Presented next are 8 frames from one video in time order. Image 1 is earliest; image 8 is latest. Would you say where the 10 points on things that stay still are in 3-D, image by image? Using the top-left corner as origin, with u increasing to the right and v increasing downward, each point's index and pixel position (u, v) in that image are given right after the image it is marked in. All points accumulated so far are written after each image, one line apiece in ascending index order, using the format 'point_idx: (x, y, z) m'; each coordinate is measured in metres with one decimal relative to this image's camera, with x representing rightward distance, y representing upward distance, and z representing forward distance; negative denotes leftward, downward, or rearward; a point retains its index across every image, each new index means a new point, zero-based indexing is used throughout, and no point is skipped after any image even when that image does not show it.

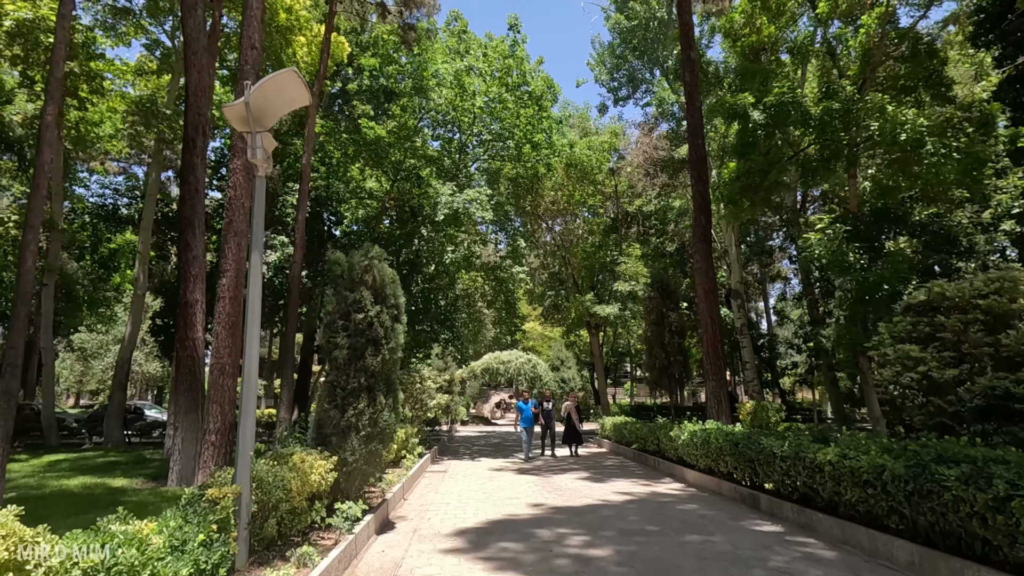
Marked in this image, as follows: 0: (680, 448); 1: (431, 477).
0: (+3.2, -3.1, +10.4) m
1: (-1.7, -4.0, +11.3) m
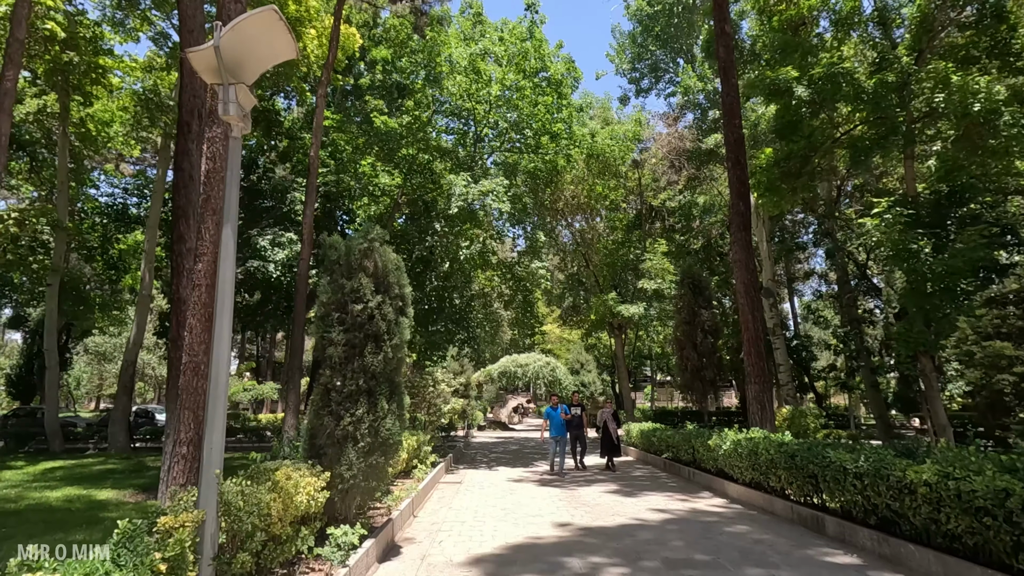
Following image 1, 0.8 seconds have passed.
0: (+3.6, -2.9, +9.3) m
1: (-1.3, -3.9, +10.3) m
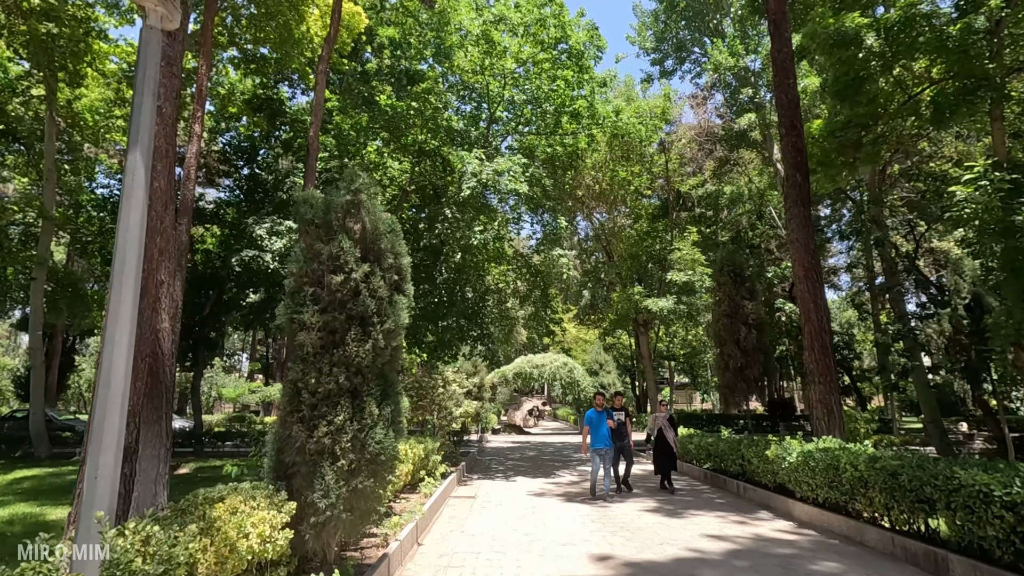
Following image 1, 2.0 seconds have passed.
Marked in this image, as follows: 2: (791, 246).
0: (+3.9, -2.7, +7.8) m
1: (-0.9, -3.6, +9.0) m
2: (+4.7, +0.7, +9.0) m
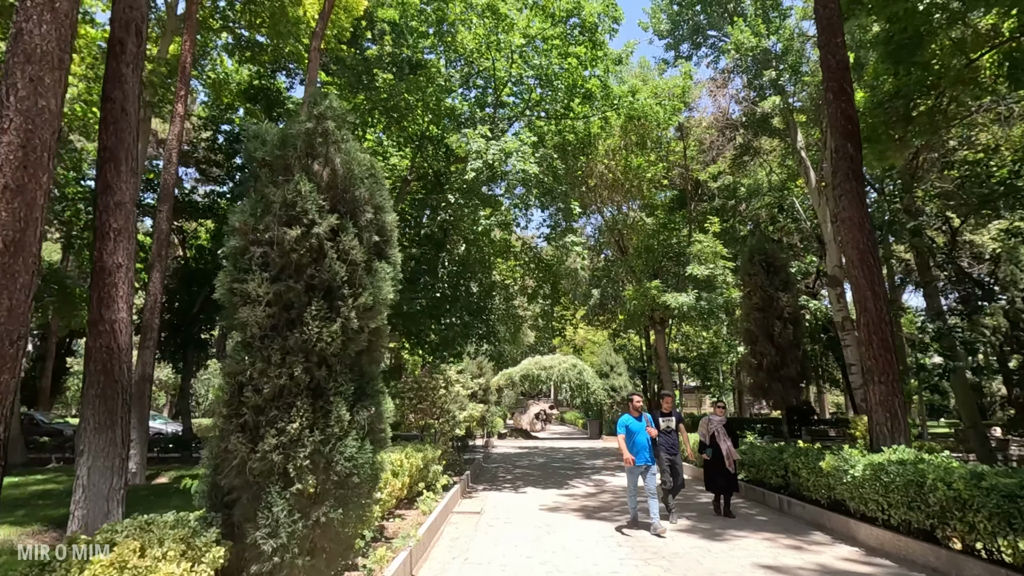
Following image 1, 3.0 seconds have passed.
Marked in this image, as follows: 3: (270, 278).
0: (+4.1, -2.5, +6.7) m
1: (-0.8, -3.4, +7.9) m
2: (+4.8, +0.9, +7.8) m
3: (-1.4, +0.1, +3.1) m
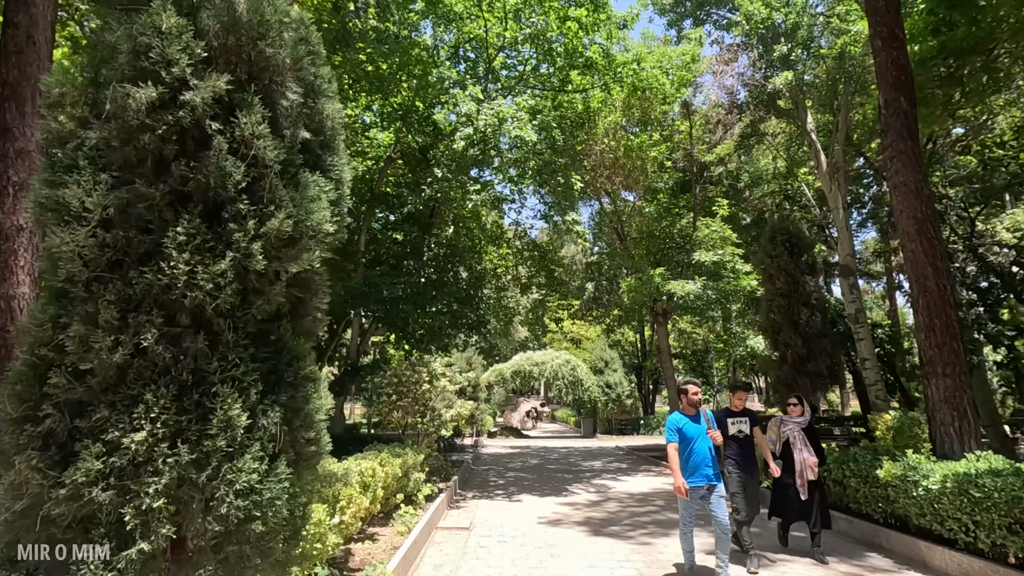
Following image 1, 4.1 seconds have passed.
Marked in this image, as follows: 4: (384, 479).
0: (+4.1, -2.2, +5.5) m
1: (-0.8, -3.1, +6.7) m
2: (+4.8, +1.2, +6.7) m
3: (-1.3, +0.4, +1.9) m
4: (-1.5, -2.2, +6.2) m
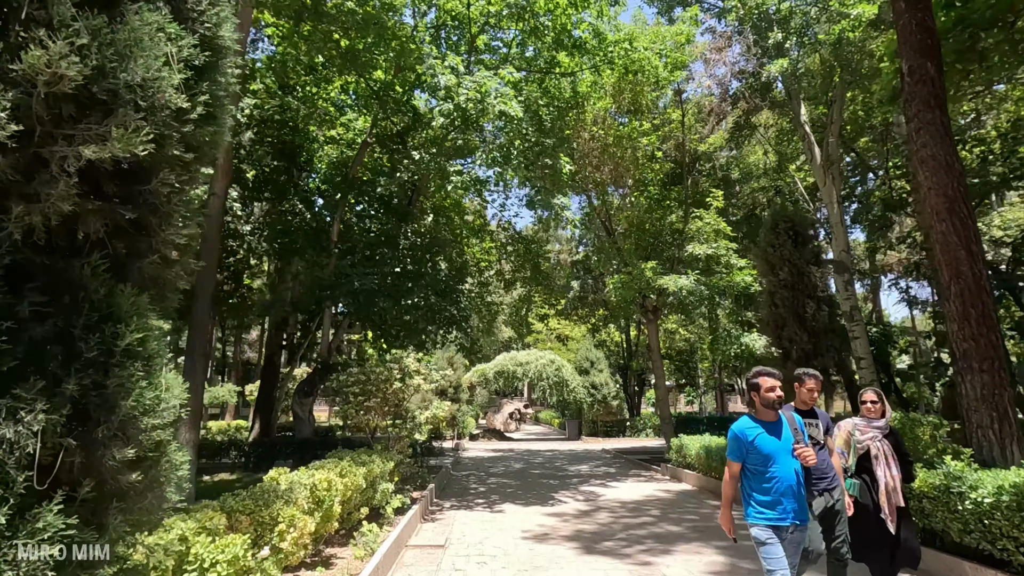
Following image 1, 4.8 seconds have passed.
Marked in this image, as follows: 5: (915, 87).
0: (+3.9, -2.0, +4.8) m
1: (-1.0, -3.0, +5.8) m
2: (+4.6, +1.4, +6.0) m
3: (-1.4, +0.6, +1.0) m
4: (-1.7, -2.0, +5.3) m
5: (+4.6, +2.3, +6.2) m
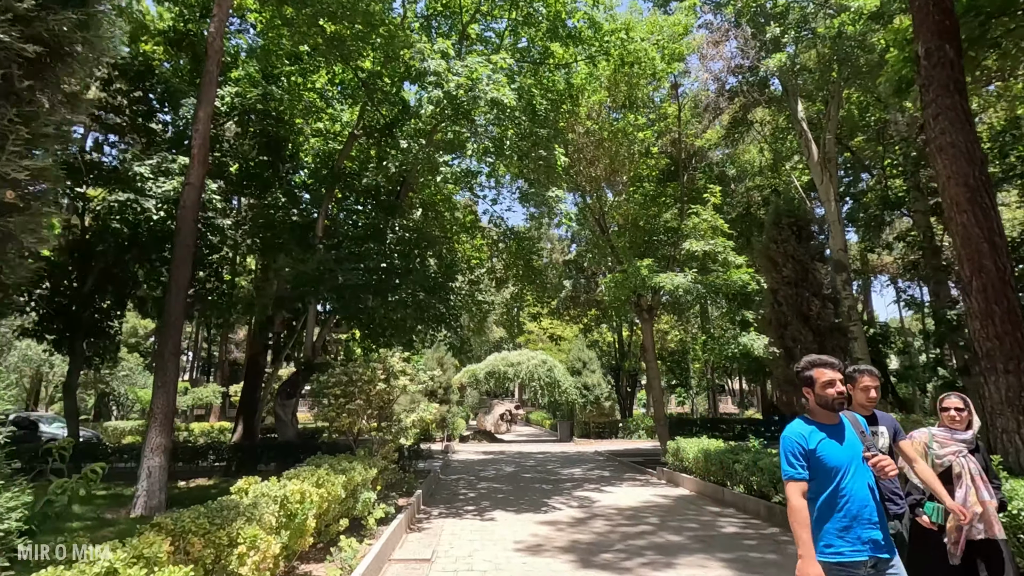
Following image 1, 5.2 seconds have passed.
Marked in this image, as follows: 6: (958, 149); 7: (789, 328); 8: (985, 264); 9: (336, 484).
0: (+3.8, -2.0, +4.5) m
1: (-1.1, -2.9, +5.3) m
2: (+4.5, +1.4, +5.7) m
3: (-1.4, +0.6, +0.5) m
4: (-1.7, -1.9, +4.9) m
5: (+4.6, +2.4, +5.8) m
6: (+4.6, +1.4, +5.6) m
7: (+4.4, -0.6, +8.6) m
8: (+4.6, +0.2, +5.3) m
9: (-1.7, -1.9, +5.3) m
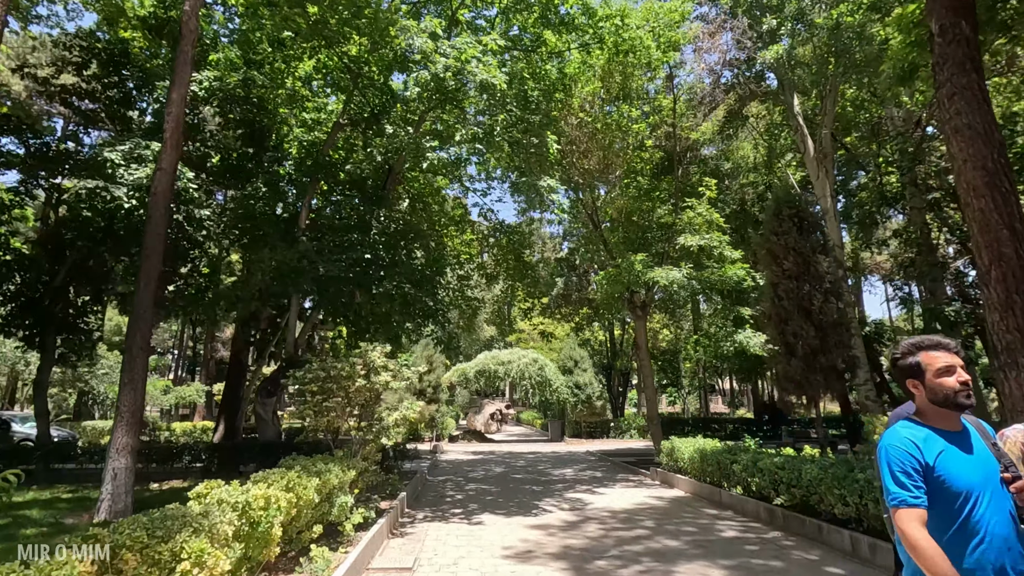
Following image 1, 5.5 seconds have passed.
0: (+3.7, -1.9, +4.1) m
1: (-1.2, -2.8, +4.9) m
2: (+4.4, +1.5, +5.3) m
3: (-1.4, +0.7, +0.1) m
4: (-1.8, -1.8, +4.4) m
5: (+4.5, +2.5, +5.5) m
6: (+4.5, +1.5, +5.3) m
7: (+4.2, -0.5, +8.3) m
8: (+4.5, +0.3, +4.9) m
9: (-1.8, -1.8, +4.9) m
